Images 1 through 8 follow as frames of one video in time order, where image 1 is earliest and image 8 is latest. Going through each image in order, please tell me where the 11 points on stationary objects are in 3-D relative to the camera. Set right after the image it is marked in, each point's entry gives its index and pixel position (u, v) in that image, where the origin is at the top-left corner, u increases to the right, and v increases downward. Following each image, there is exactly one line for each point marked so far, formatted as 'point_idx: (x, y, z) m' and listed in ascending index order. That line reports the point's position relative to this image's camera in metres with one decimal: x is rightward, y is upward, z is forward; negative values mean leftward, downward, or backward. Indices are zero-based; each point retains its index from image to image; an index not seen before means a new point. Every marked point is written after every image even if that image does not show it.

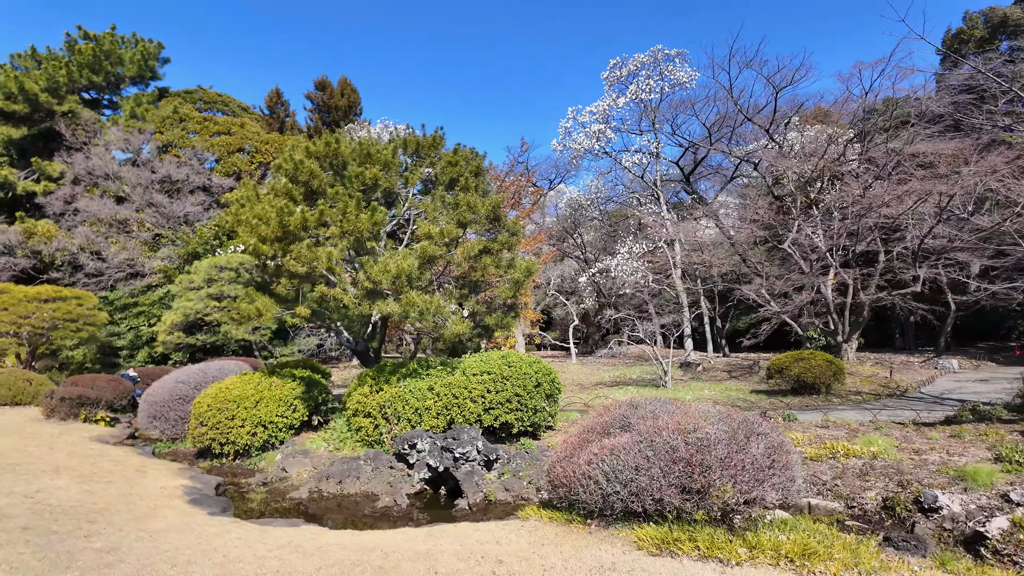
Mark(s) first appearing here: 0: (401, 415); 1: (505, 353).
0: (-1.1, -1.3, +6.0) m
1: (-0.1, -0.7, +6.5) m
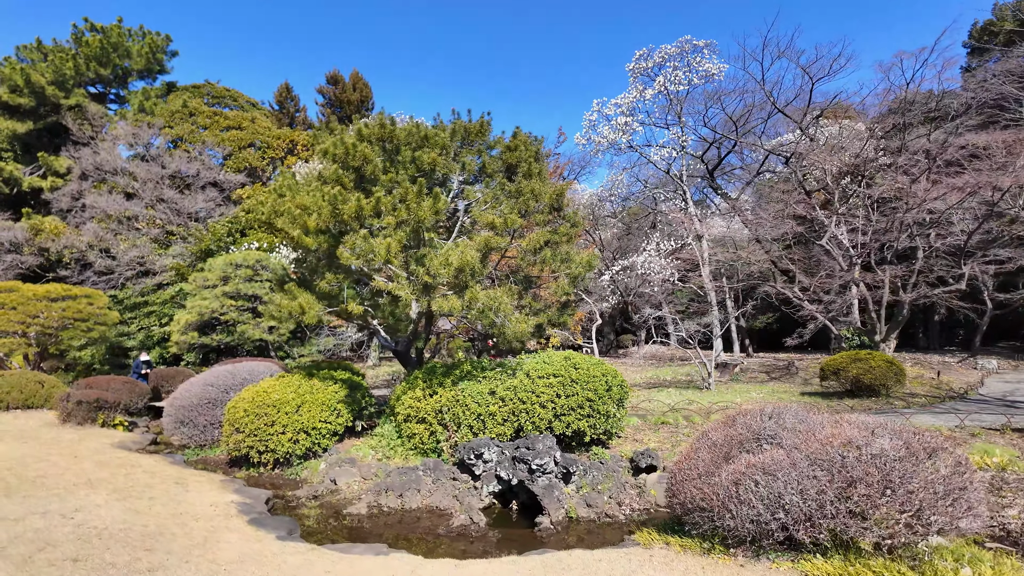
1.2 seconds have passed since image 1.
0: (-0.5, -1.2, +5.5) m
1: (+0.6, -0.7, +6.0) m
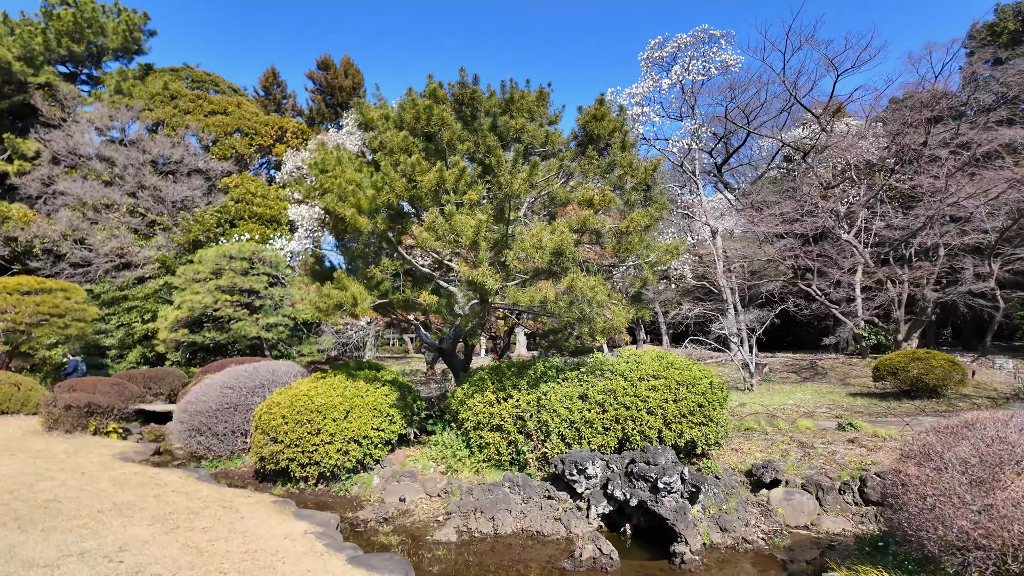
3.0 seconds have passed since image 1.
0: (+0.3, -1.1, +4.7) m
1: (+1.3, -0.6, +5.3) m
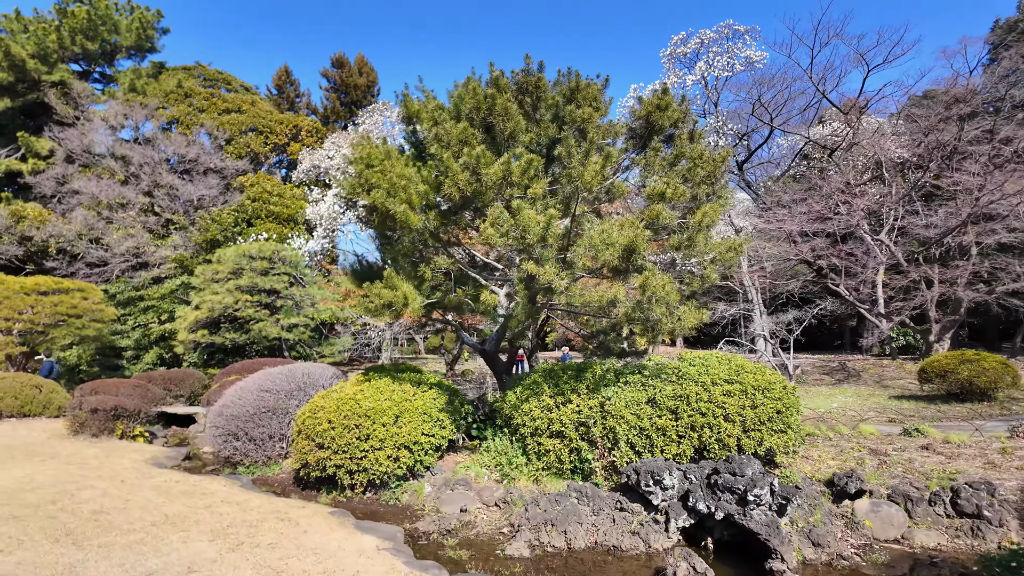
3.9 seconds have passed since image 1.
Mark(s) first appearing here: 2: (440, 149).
0: (+0.8, -1.1, +4.5) m
1: (+1.8, -0.6, +5.1) m
2: (-0.6, +1.1, +4.7) m
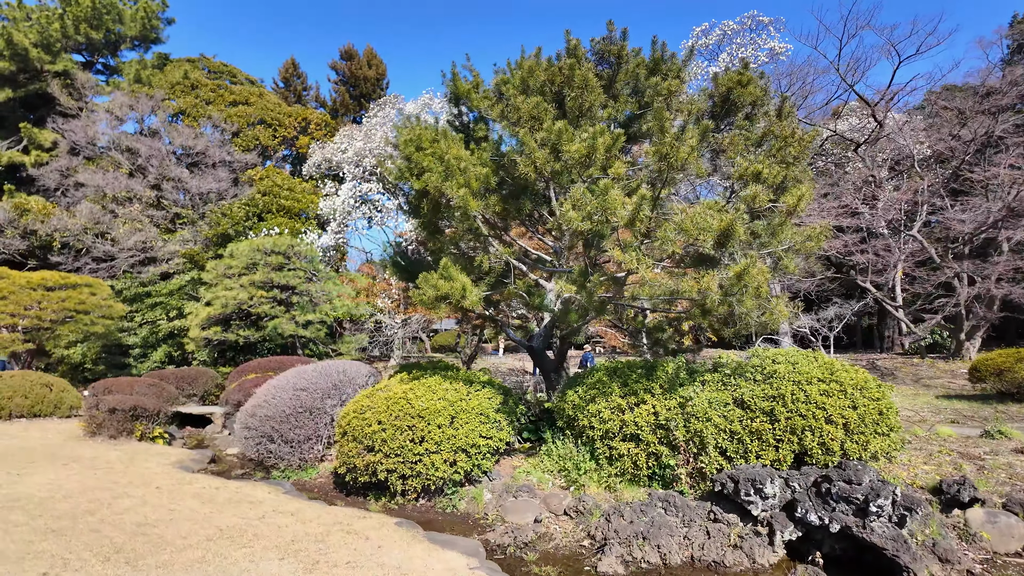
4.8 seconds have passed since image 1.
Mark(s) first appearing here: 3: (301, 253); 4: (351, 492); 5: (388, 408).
0: (+1.3, -1.0, +4.1) m
1: (+2.3, -0.5, +4.7) m
2: (0.0, +1.2, +4.3) m
3: (-4.3, +0.7, +12.4) m
4: (-1.4, -1.8, +5.2) m
5: (-1.0, -1.0, +5.0) m
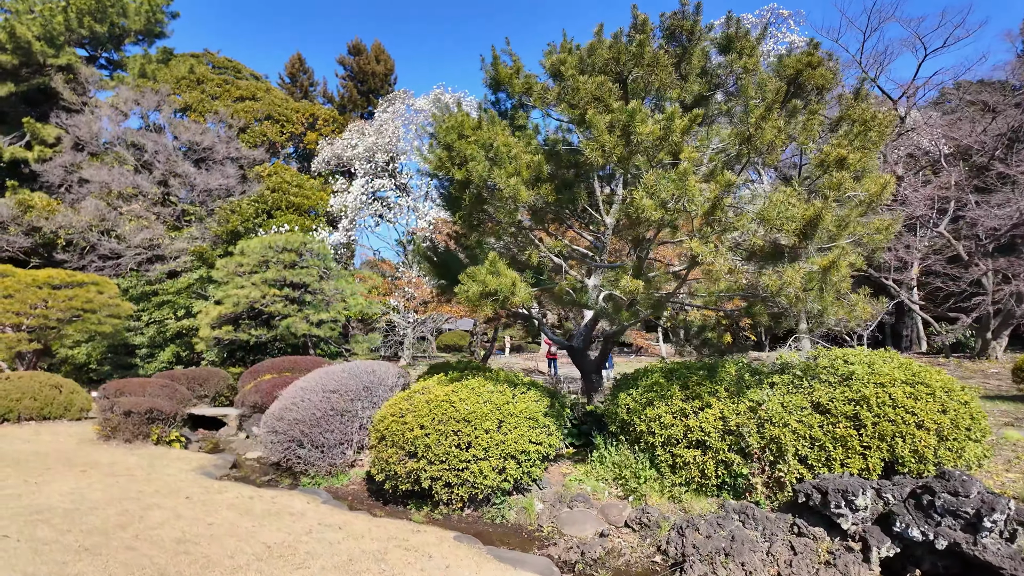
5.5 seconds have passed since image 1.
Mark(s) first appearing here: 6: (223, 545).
0: (+1.7, -1.0, +3.8) m
1: (+2.7, -0.5, +4.4) m
2: (+0.4, +1.2, +4.0) m
3: (-4.0, +0.7, +12.1) m
4: (-1.0, -1.7, +4.9) m
5: (-0.6, -0.9, +4.6) m
6: (-1.5, -1.3, +3.2) m
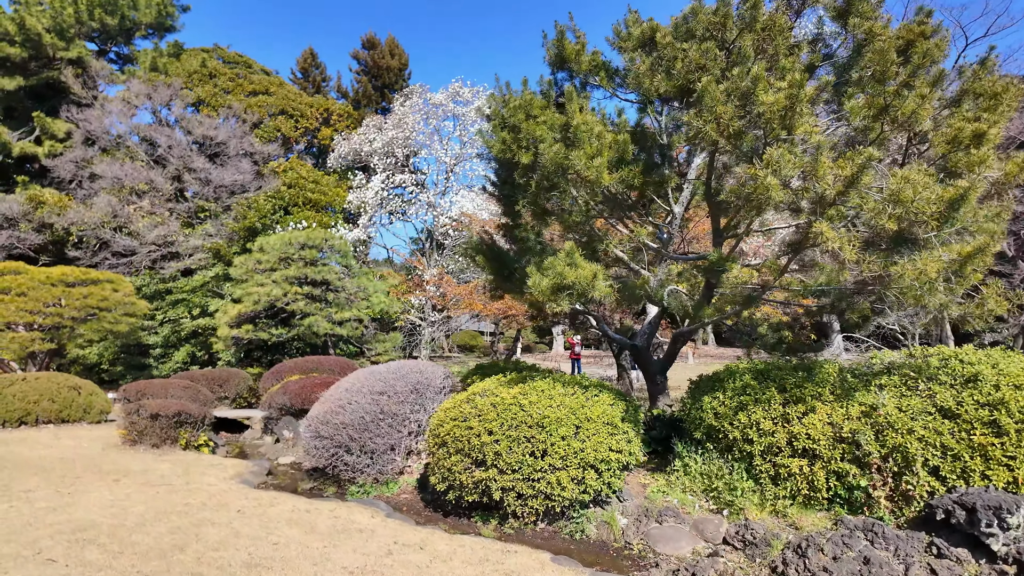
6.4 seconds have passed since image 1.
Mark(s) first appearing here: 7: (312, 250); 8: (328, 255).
0: (+2.2, -1.0, +3.4) m
1: (+3.3, -0.4, +4.0) m
2: (+0.9, +1.2, +3.6) m
3: (-3.4, +0.8, +11.7) m
4: (-0.4, -1.7, +4.5) m
5: (-0.1, -0.9, +4.3) m
6: (-1.0, -1.3, +2.8) m
7: (-3.7, +0.7, +11.4) m
8: (-3.5, +0.6, +11.6) m
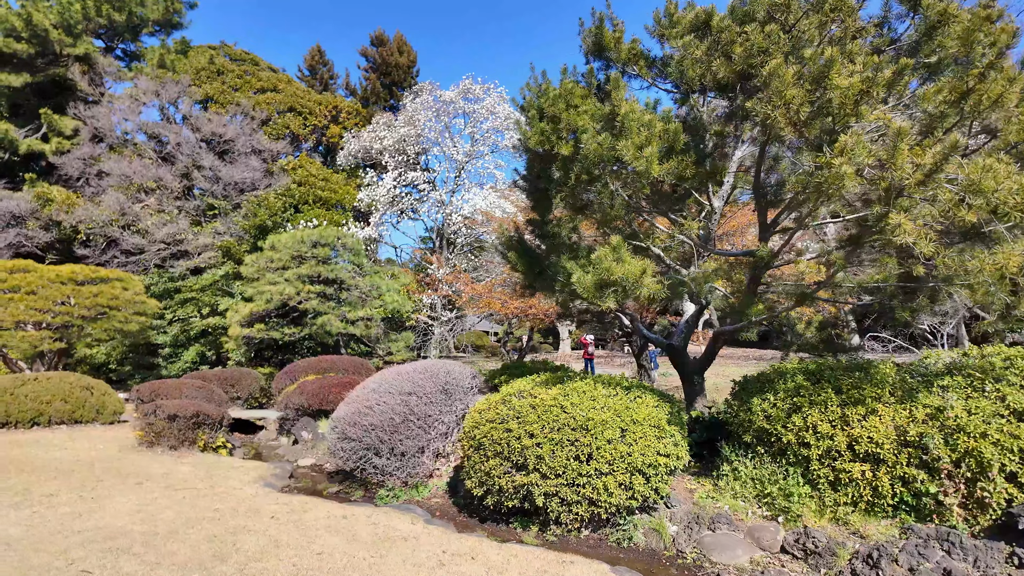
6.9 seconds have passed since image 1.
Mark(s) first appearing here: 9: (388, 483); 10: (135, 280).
0: (+2.5, -0.9, +3.3) m
1: (+3.5, -0.4, +3.8) m
2: (+1.2, +1.3, +3.5) m
3: (-3.1, +0.8, +11.5) m
4: (-0.2, -1.7, +4.3) m
5: (+0.2, -0.9, +4.1) m
6: (-0.7, -1.3, +2.6) m
7: (-3.5, +0.7, +11.2) m
8: (-3.2, +0.7, +11.4) m
9: (-1.1, -1.6, +5.1) m
10: (-6.4, +0.2, +10.4) m
